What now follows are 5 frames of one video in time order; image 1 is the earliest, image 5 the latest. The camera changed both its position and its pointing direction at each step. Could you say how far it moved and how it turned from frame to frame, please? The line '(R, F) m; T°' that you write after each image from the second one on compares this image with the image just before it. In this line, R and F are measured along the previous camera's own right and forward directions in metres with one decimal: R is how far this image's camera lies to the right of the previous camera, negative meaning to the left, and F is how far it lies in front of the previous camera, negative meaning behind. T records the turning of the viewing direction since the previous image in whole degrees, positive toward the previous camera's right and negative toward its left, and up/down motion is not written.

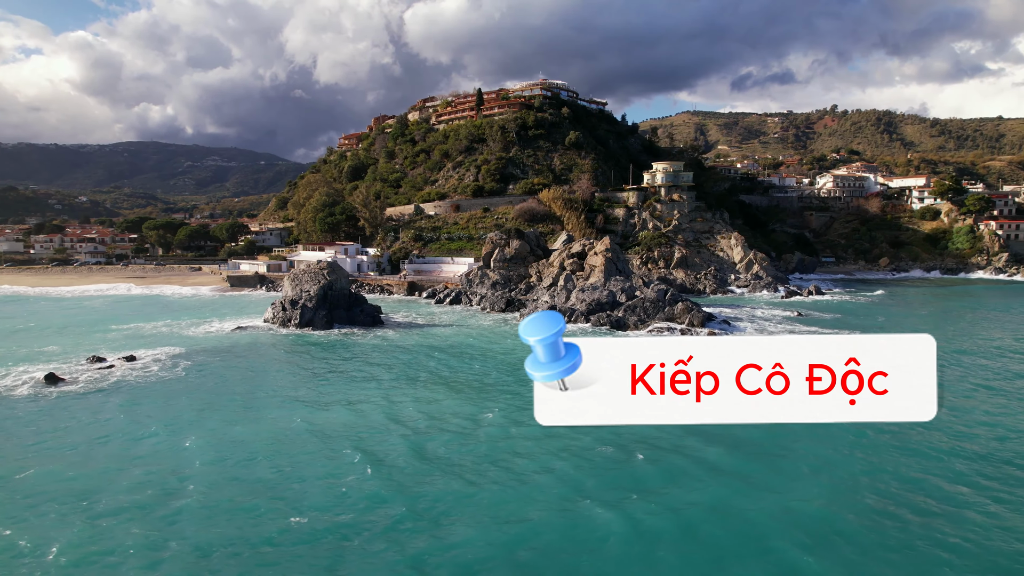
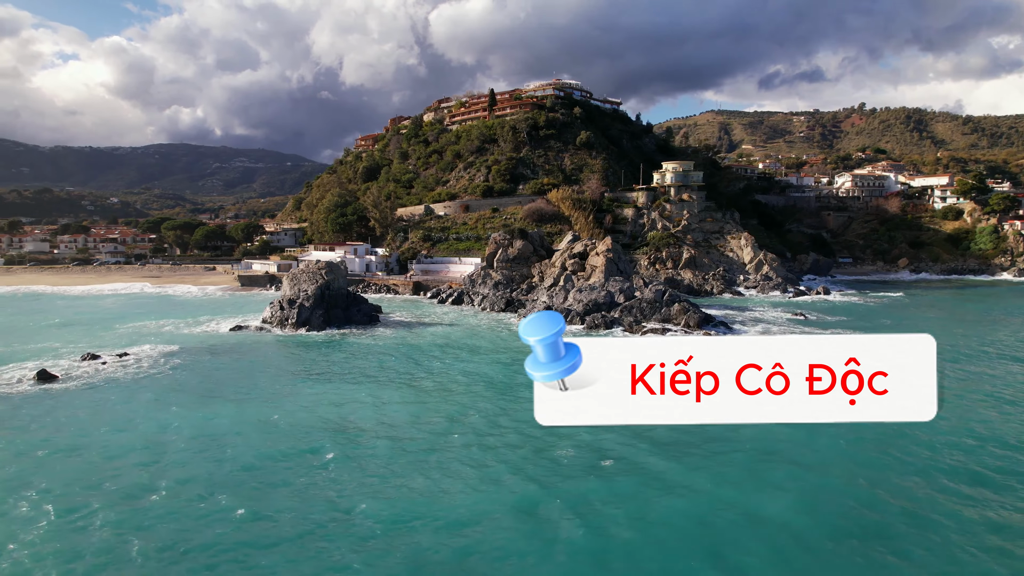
(+1.1, +0.1) m; -2°
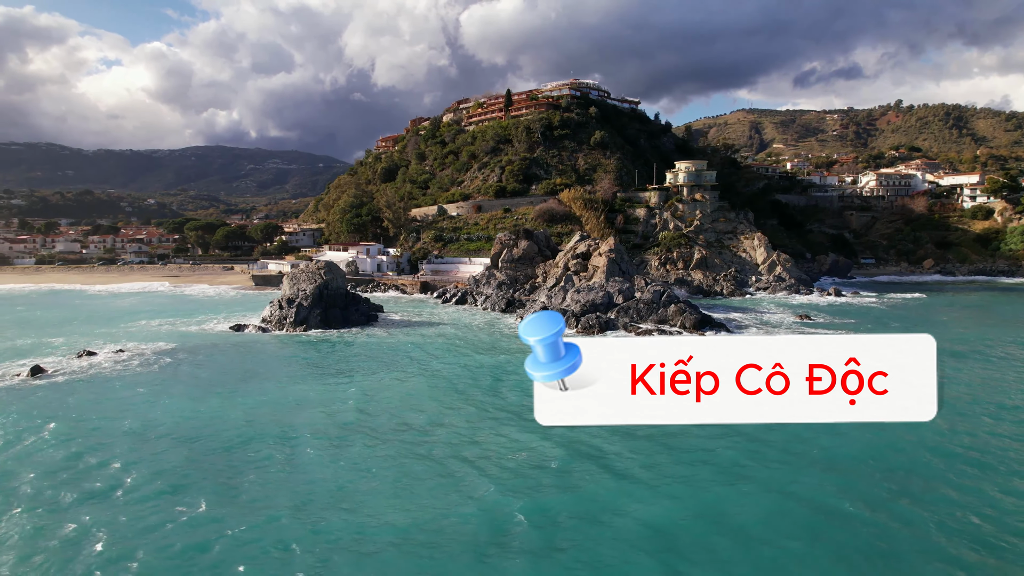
(+1.3, +0.1) m; -2°
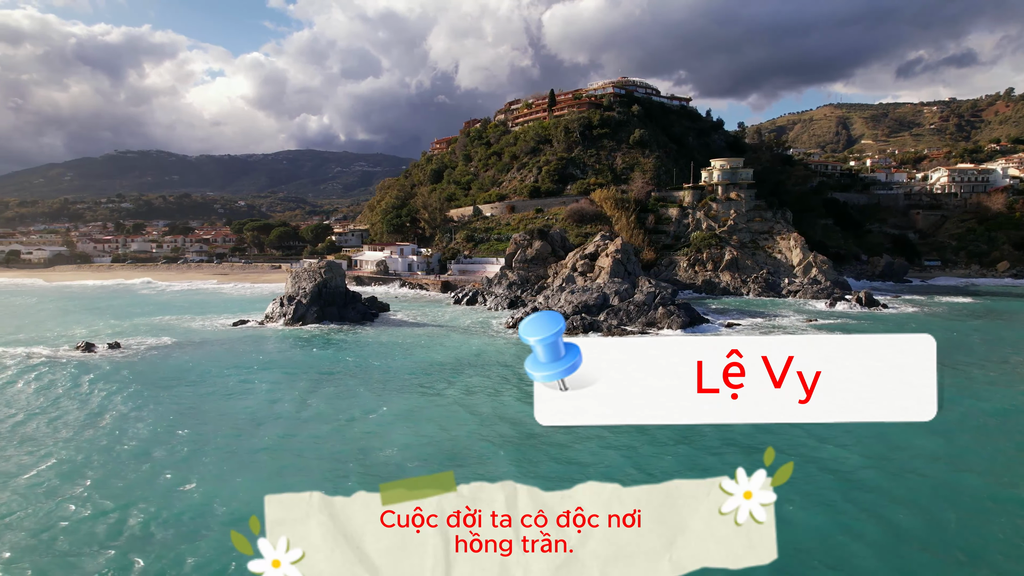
(+3.5, +0.1) m; -6°
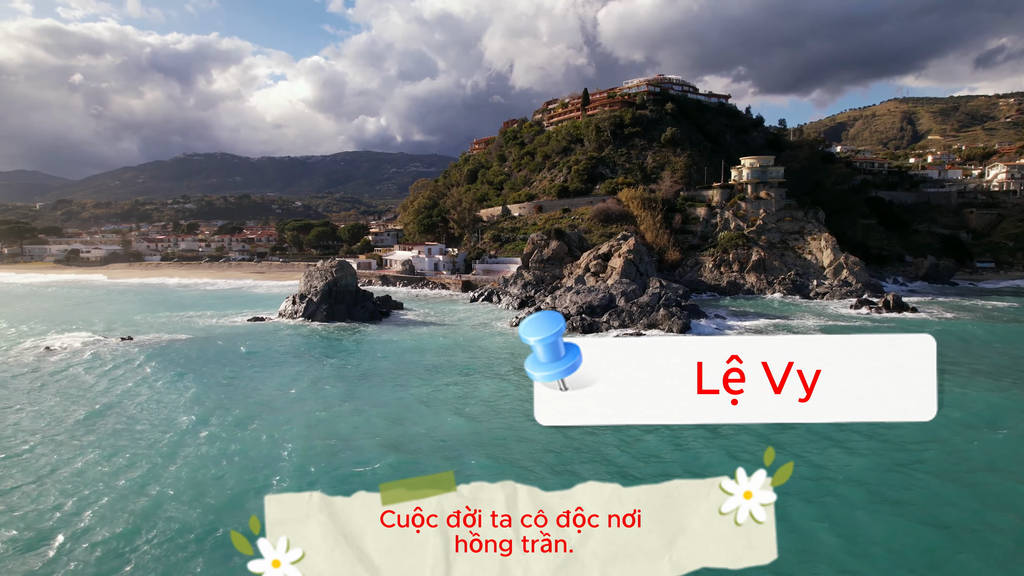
(+1.8, -0.3) m; -4°
